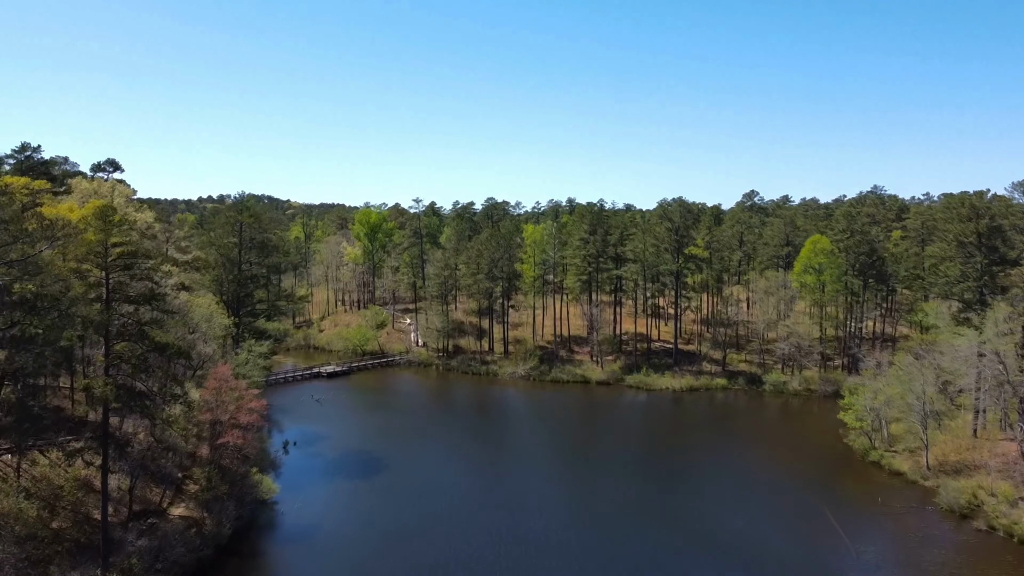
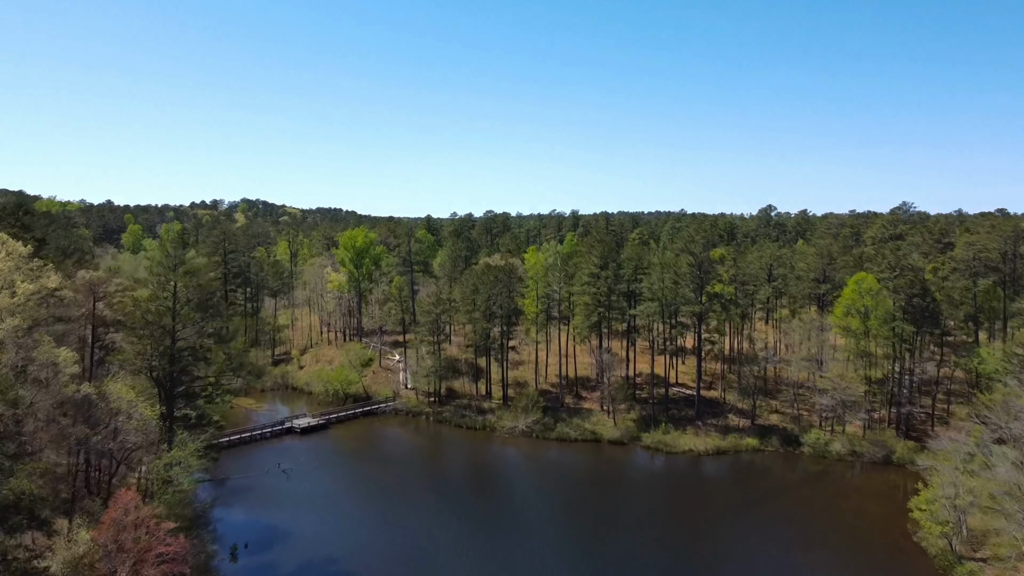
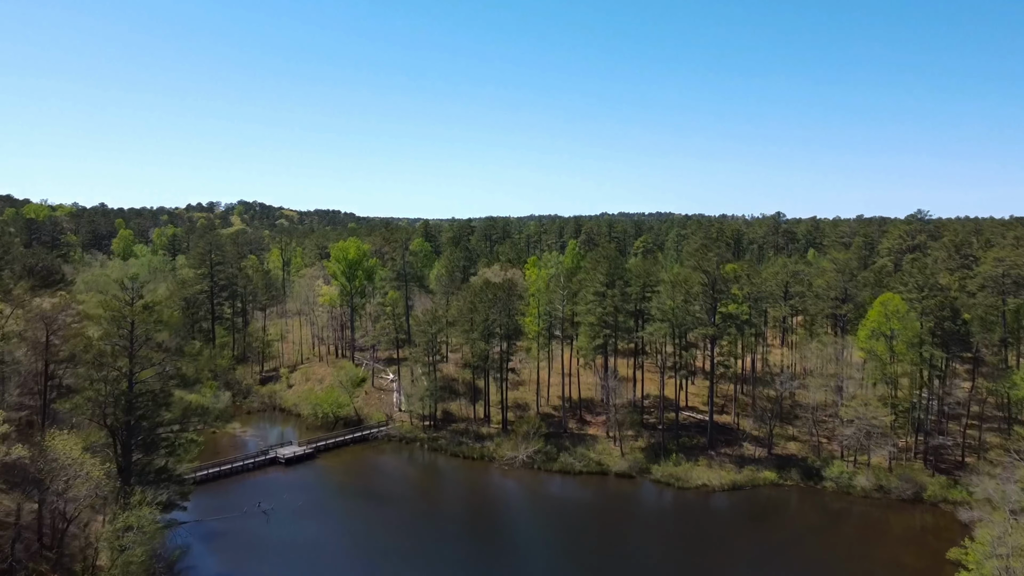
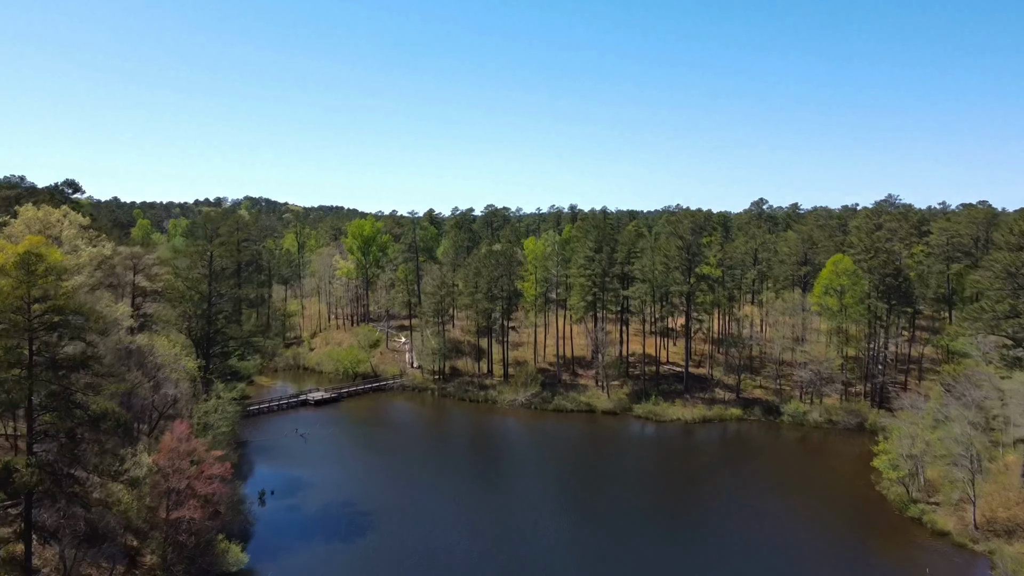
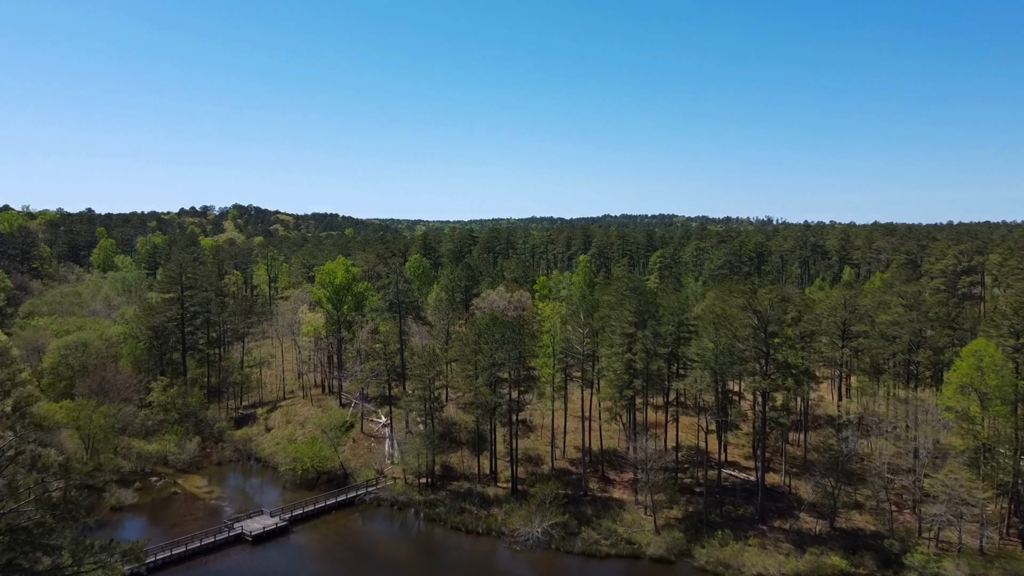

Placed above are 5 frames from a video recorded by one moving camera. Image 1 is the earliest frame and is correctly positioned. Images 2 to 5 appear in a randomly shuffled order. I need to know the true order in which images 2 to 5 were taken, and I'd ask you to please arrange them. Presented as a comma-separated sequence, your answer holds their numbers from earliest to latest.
4, 2, 3, 5
